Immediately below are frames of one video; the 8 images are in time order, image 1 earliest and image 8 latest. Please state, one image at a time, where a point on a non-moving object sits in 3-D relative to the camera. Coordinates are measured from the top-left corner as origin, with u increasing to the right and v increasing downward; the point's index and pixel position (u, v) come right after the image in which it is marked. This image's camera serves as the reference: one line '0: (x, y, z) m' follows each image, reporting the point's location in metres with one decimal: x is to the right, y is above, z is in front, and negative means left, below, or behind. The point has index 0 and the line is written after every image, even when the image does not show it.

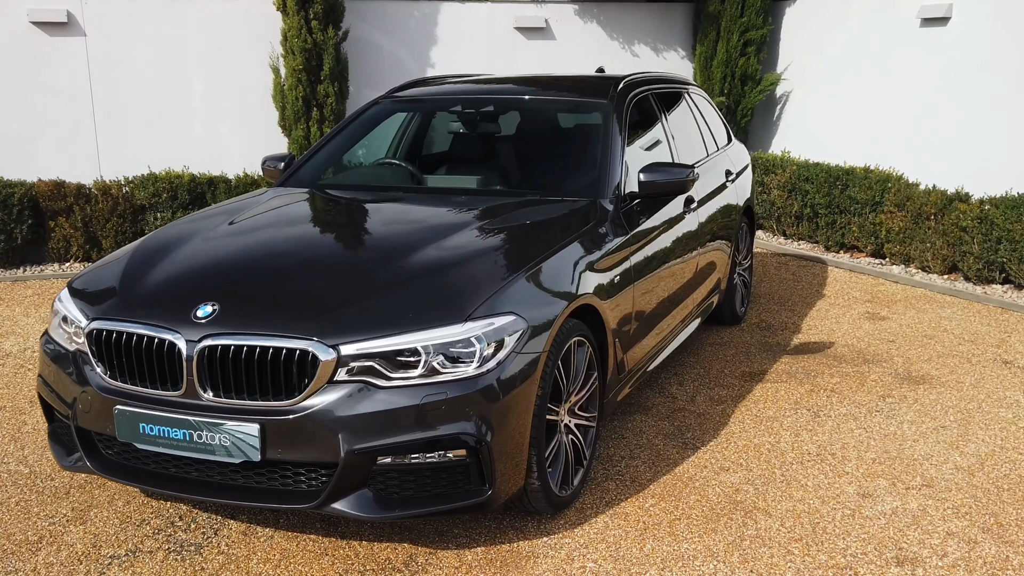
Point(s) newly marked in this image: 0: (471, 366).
0: (-0.1, -0.2, +2.7) m
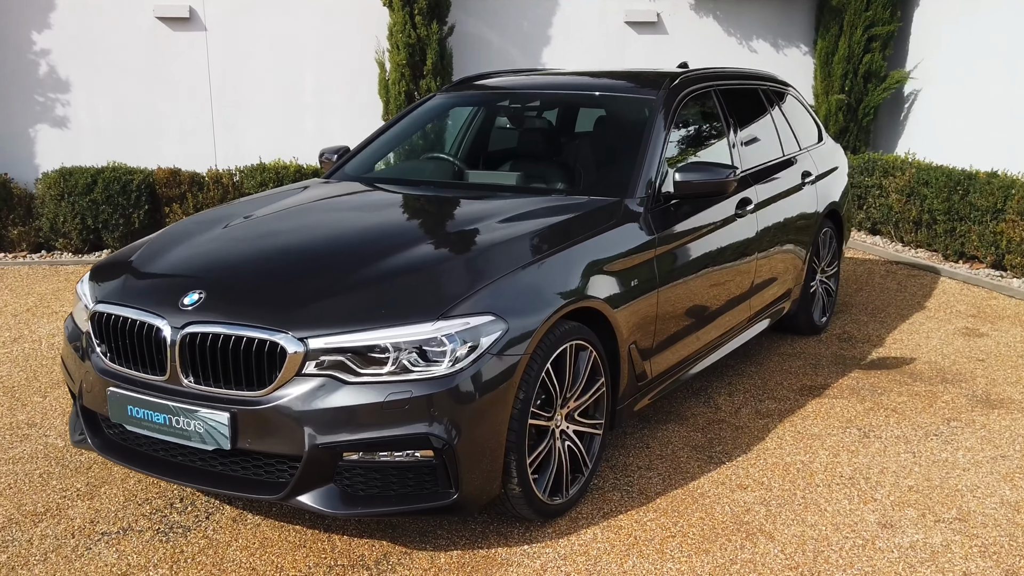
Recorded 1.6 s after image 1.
0: (-0.2, -0.2, +2.6) m
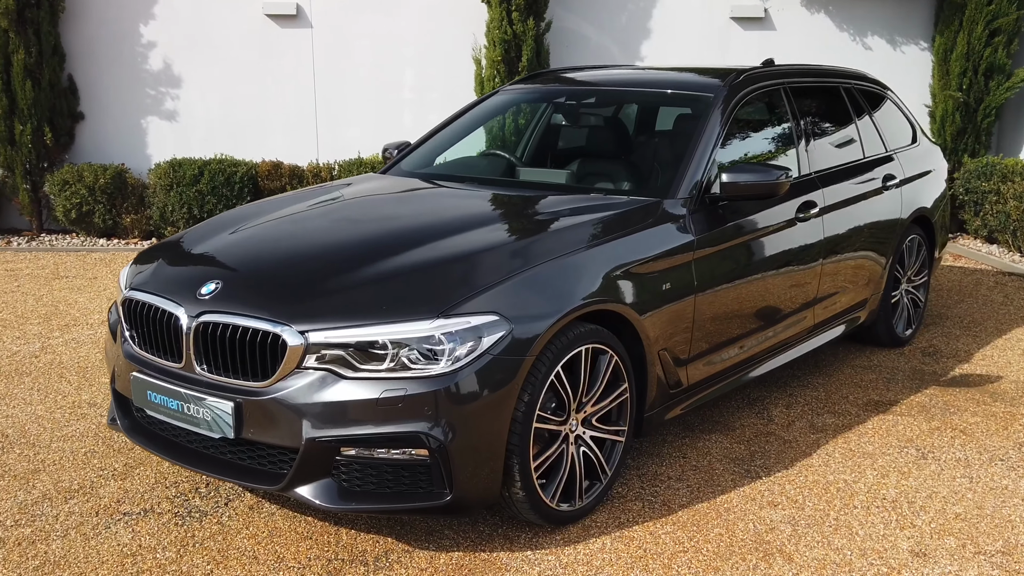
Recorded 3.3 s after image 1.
0: (-0.2, -0.2, +2.6) m
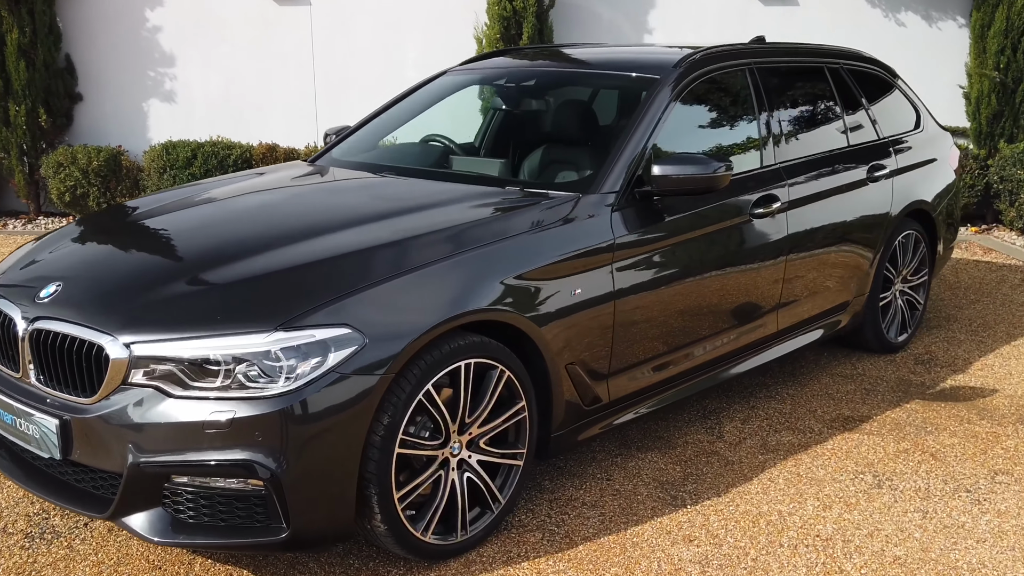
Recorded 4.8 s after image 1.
0: (-0.5, -0.2, +2.3) m
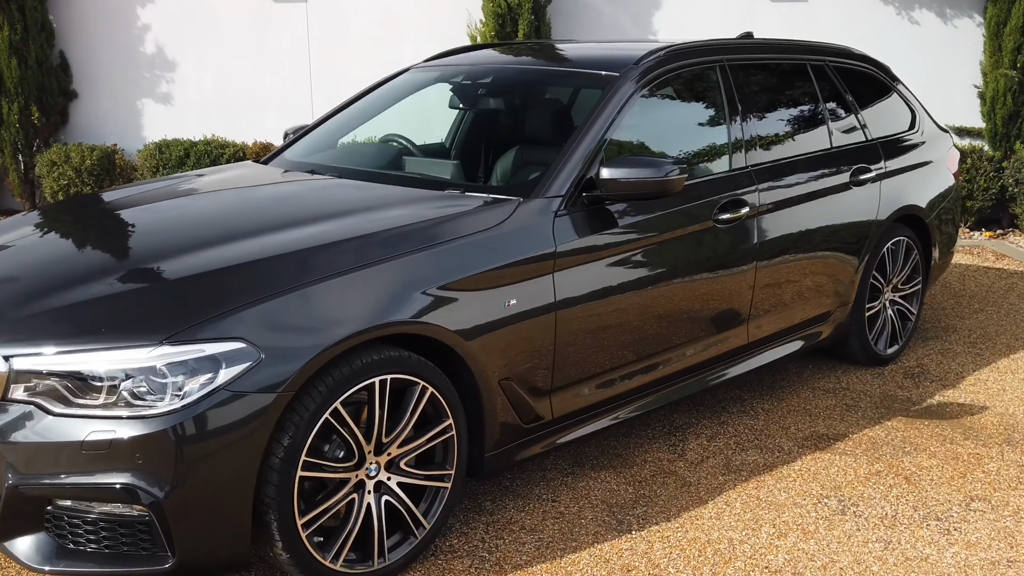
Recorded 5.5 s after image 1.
0: (-0.7, -0.2, +2.2) m
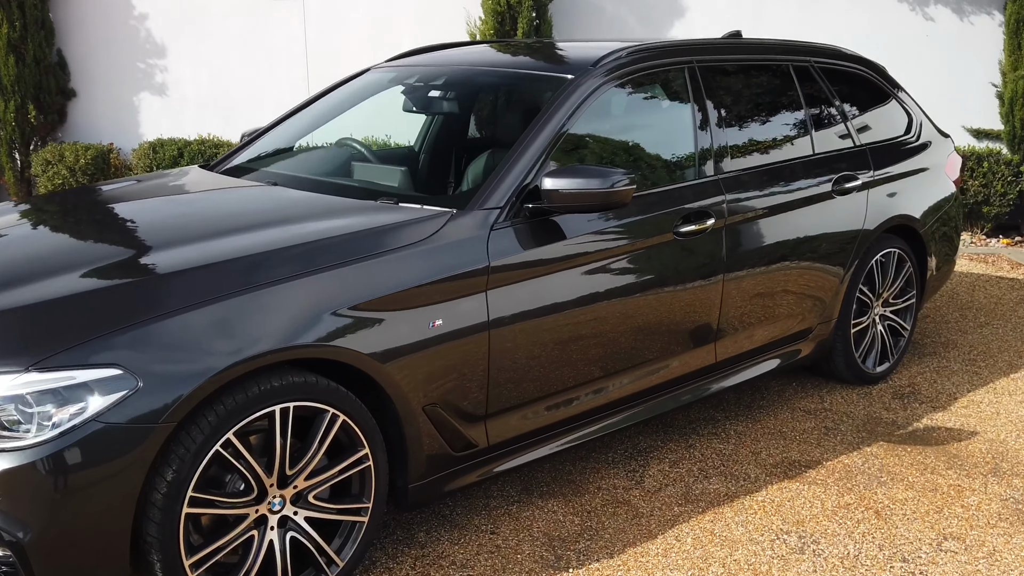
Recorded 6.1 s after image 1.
0: (-0.9, -0.3, +2.0) m
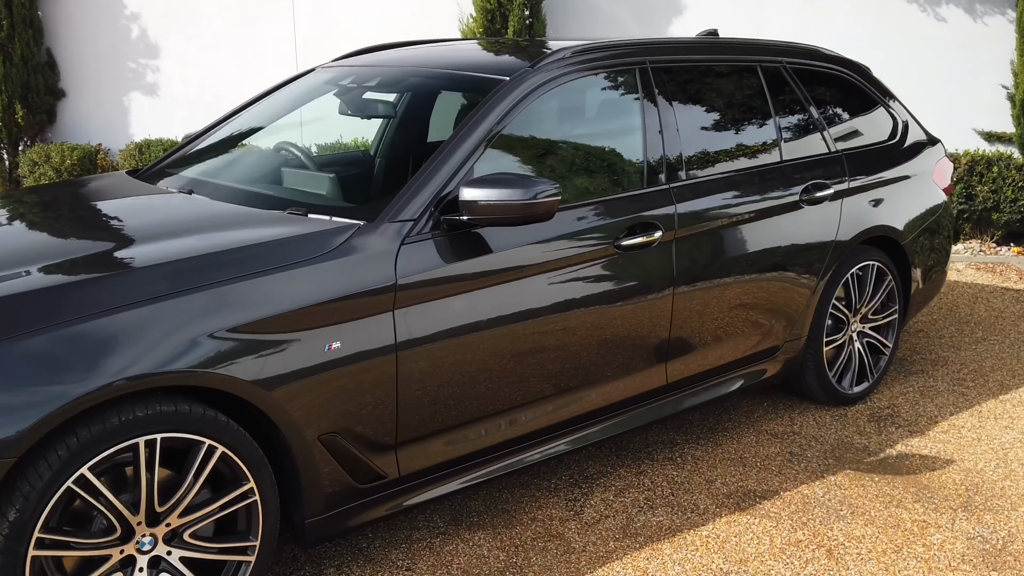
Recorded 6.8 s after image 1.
0: (-1.2, -0.3, +1.8) m
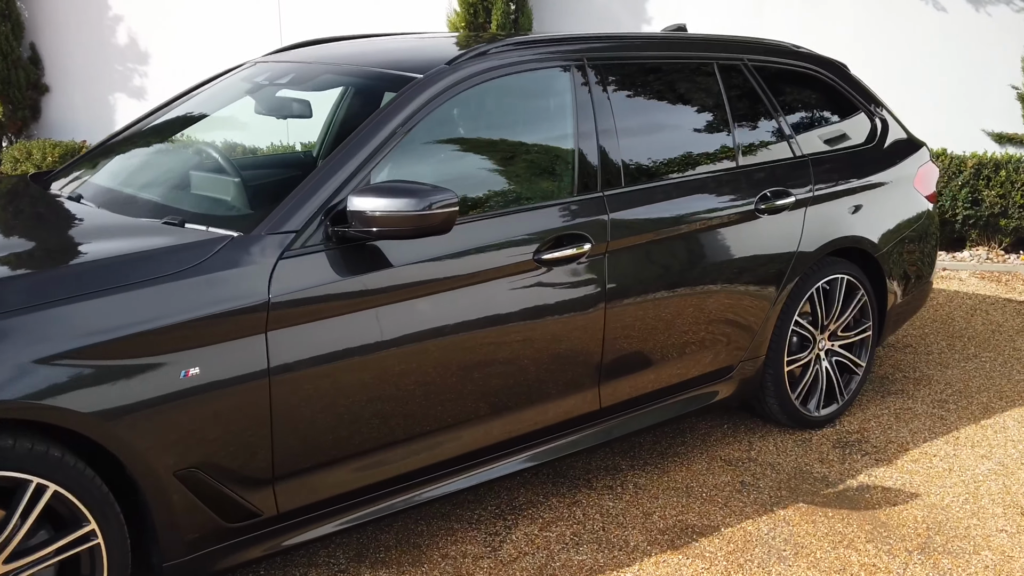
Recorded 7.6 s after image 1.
0: (-1.4, -0.4, +1.6) m
